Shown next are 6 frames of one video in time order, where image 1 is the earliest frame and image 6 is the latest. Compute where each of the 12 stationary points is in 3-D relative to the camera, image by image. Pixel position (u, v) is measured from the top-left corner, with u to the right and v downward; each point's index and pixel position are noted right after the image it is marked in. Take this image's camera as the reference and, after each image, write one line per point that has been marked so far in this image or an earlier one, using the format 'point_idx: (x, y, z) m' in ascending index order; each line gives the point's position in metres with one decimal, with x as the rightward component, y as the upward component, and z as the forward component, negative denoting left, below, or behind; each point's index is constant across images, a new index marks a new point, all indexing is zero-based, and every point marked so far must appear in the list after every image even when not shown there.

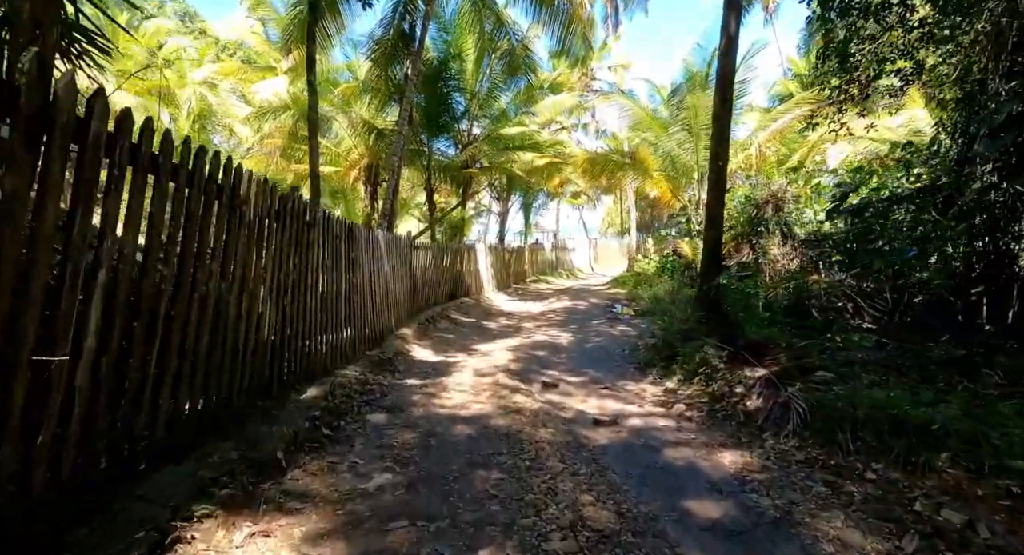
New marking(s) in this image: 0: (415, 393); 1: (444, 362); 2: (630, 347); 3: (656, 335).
0: (-0.8, -1.0, +4.9) m
1: (-0.8, -1.0, +6.7) m
2: (+1.6, -0.9, +7.6) m
3: (+2.1, -0.9, +8.0) m
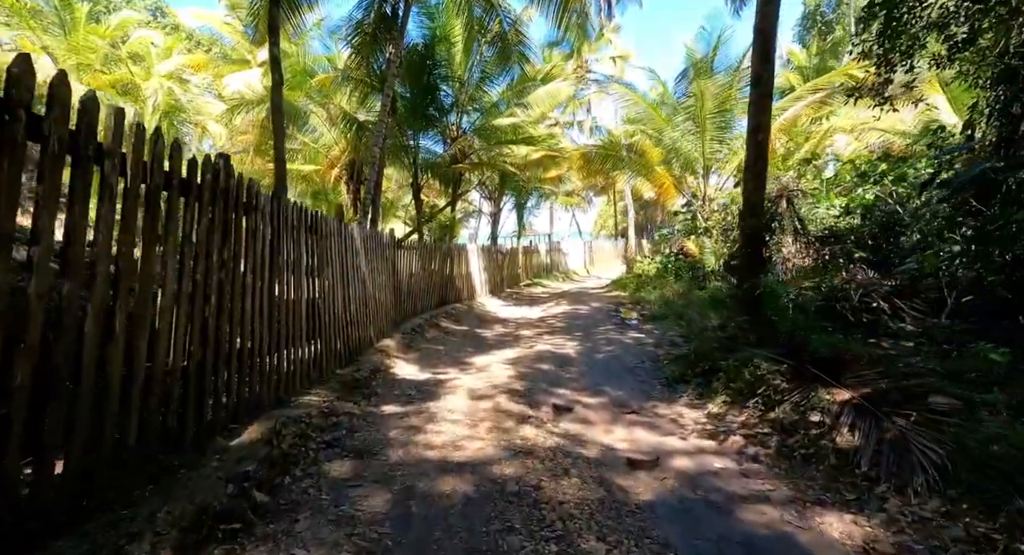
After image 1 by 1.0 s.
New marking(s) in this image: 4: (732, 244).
0: (-0.8, -1.0, +3.8) m
1: (-0.8, -1.0, +5.6) m
2: (+1.6, -0.9, +6.6) m
3: (+2.1, -0.9, +7.0) m
4: (+5.3, +0.8, +13.6) m
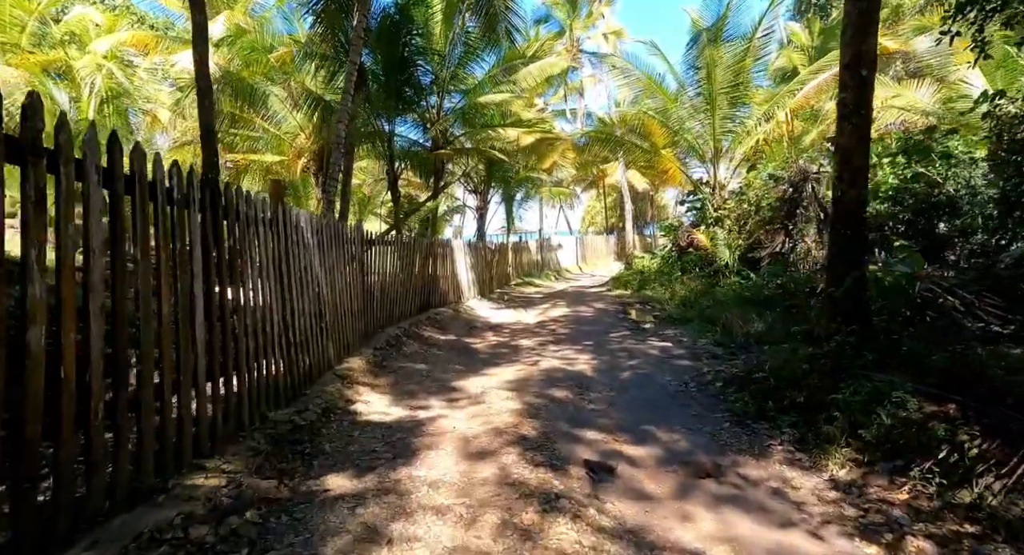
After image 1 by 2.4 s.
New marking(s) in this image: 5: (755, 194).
0: (-0.7, -1.0, +2.3) m
1: (-0.7, -1.0, +4.0) m
2: (+1.6, -0.9, +5.1) m
3: (+2.1, -0.8, +5.5) m
4: (+5.1, +0.9, +12.2) m
5: (+5.2, +1.8, +12.1) m
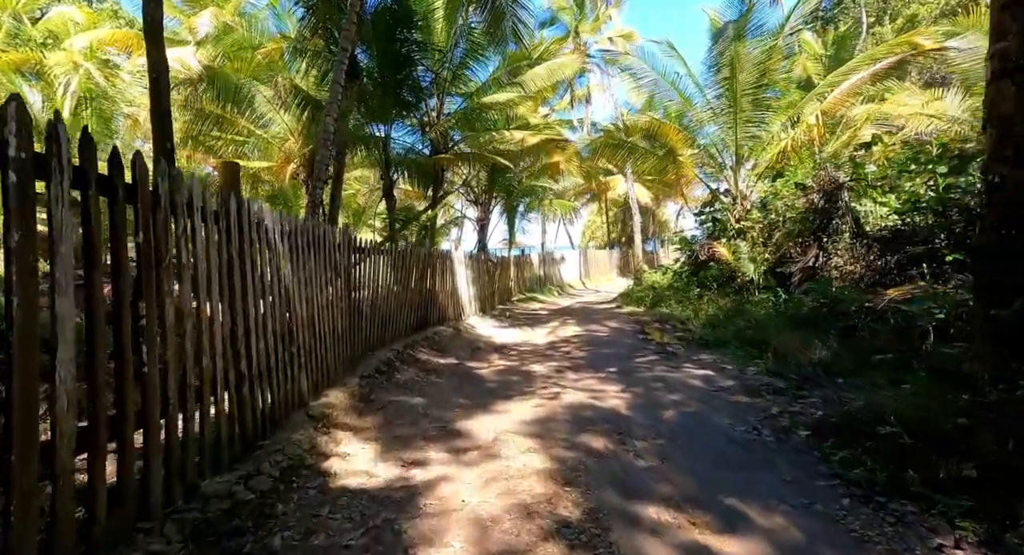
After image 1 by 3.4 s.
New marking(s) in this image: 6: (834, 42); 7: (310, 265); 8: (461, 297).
0: (-0.5, -1.0, +1.2) m
1: (-0.6, -1.1, +2.9) m
2: (+1.8, -1.0, +4.0) m
3: (+2.2, -0.9, +4.4) m
4: (+5.2, +0.6, +11.2) m
5: (+5.3, +1.5, +11.1) m
6: (+11.0, +8.0, +19.3) m
7: (-1.7, +0.1, +4.8) m
8: (-1.1, -0.4, +11.6) m
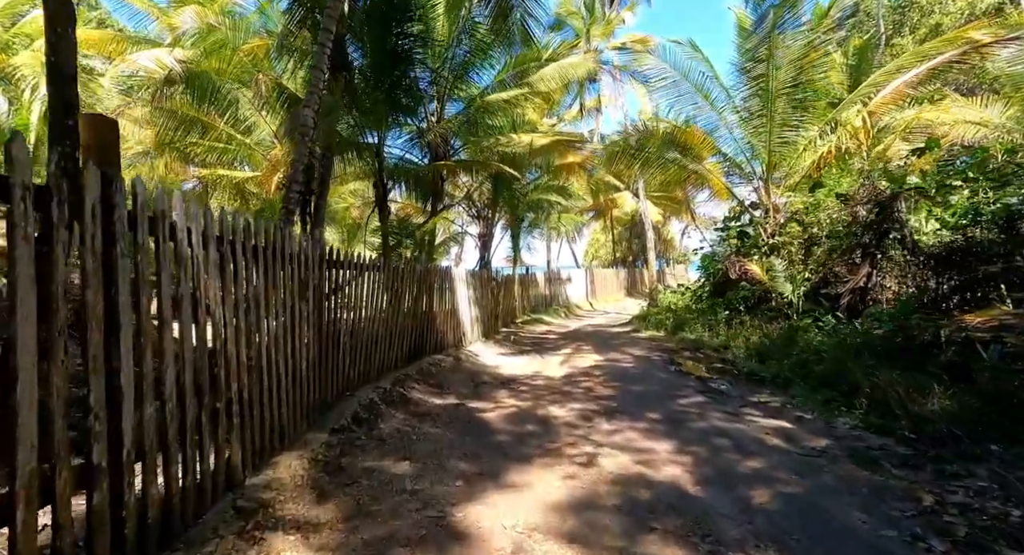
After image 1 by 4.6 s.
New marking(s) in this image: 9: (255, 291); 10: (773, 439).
0: (-0.4, -1.1, -0.1) m
1: (-0.4, -1.2, +1.6) m
2: (+1.9, -1.1, +2.7) m
3: (+2.3, -1.1, +3.1) m
4: (+5.3, +0.2, +9.9) m
5: (+5.5, +1.1, +9.8) m
6: (+11.2, +7.3, +18.3) m
7: (-1.6, 0.0, +3.5) m
8: (-0.9, -0.8, +10.3) m
9: (-1.6, -0.1, +3.5) m
10: (+1.9, -1.2, +4.2) m
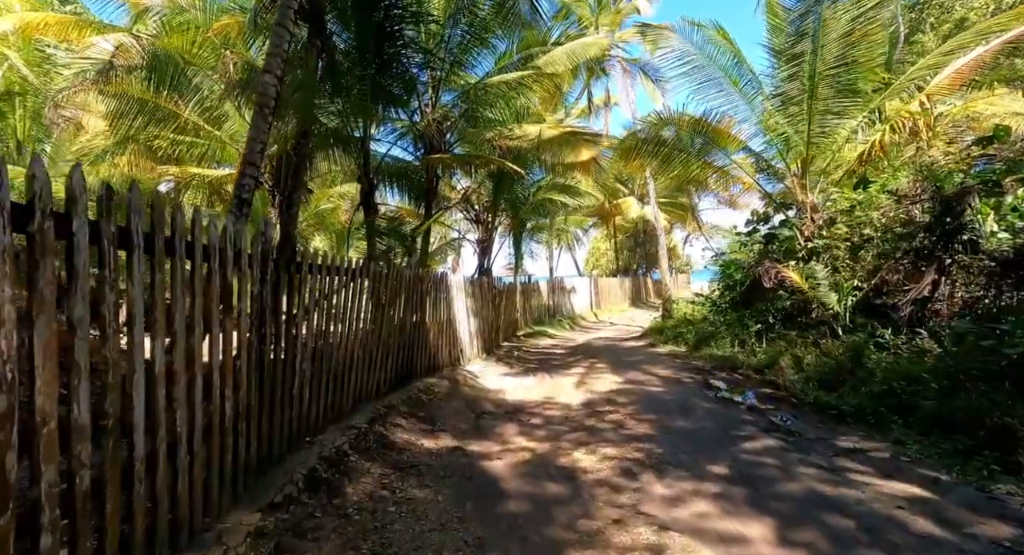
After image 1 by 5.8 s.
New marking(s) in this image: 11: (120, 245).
0: (-0.3, -1.0, -1.5) m
1: (-0.3, -1.2, +0.3) m
2: (+2.0, -1.1, +1.4) m
3: (+2.5, -1.1, +1.8) m
4: (+5.4, +0.1, +8.6) m
5: (+5.5, +1.0, +8.5) m
6: (+11.2, +7.0, +17.1) m
7: (-1.5, 0.0, +2.2) m
8: (-0.8, -0.9, +8.9) m
9: (-1.5, -0.1, +2.2) m
10: (+2.0, -1.2, +2.8) m
11: (-1.5, +0.1, +2.1) m
